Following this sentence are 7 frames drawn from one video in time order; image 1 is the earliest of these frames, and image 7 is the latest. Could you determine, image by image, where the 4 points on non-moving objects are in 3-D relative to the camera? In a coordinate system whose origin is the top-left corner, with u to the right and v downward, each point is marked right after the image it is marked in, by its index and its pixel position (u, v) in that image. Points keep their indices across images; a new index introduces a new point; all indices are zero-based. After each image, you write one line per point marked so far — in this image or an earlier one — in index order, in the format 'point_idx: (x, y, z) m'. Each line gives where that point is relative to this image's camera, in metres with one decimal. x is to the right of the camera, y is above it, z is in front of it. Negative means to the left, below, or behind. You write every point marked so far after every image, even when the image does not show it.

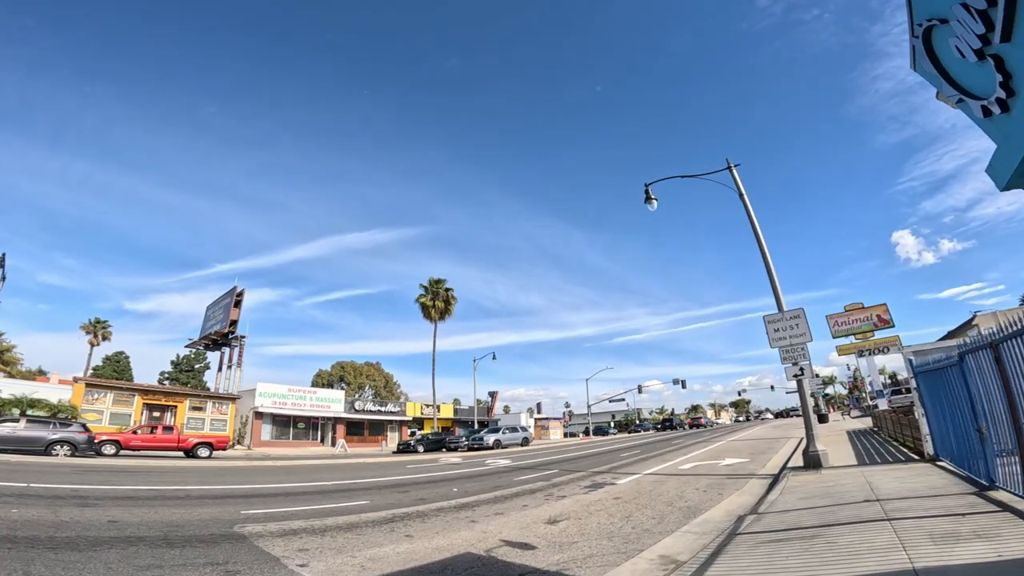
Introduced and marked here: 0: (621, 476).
0: (+3.2, -5.5, +15.4) m
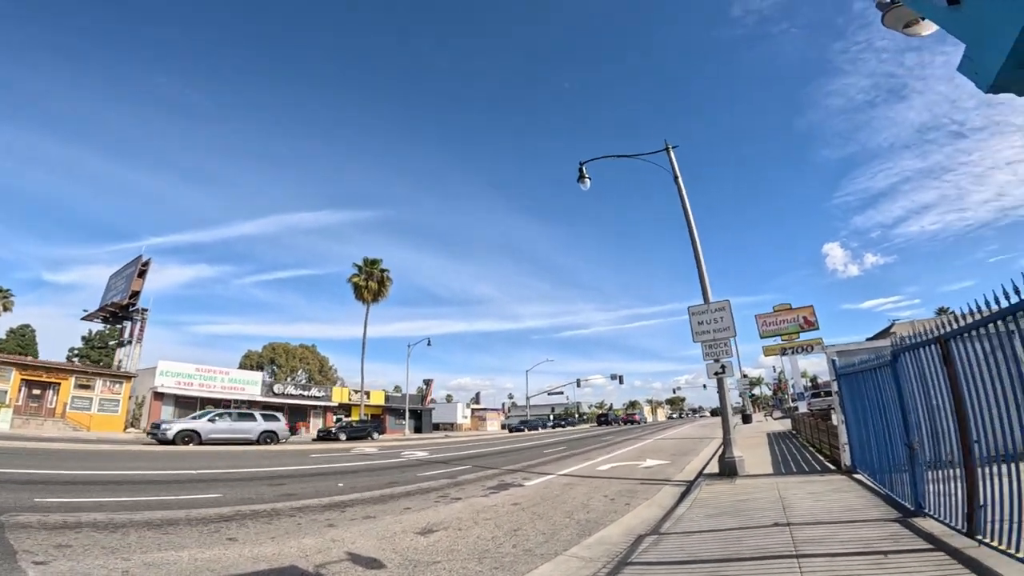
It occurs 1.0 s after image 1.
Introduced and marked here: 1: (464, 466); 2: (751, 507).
0: (+0.5, -5.1, +14.2) m
1: (-1.6, -5.8, +17.2) m
2: (+3.7, -3.4, +8.0) m
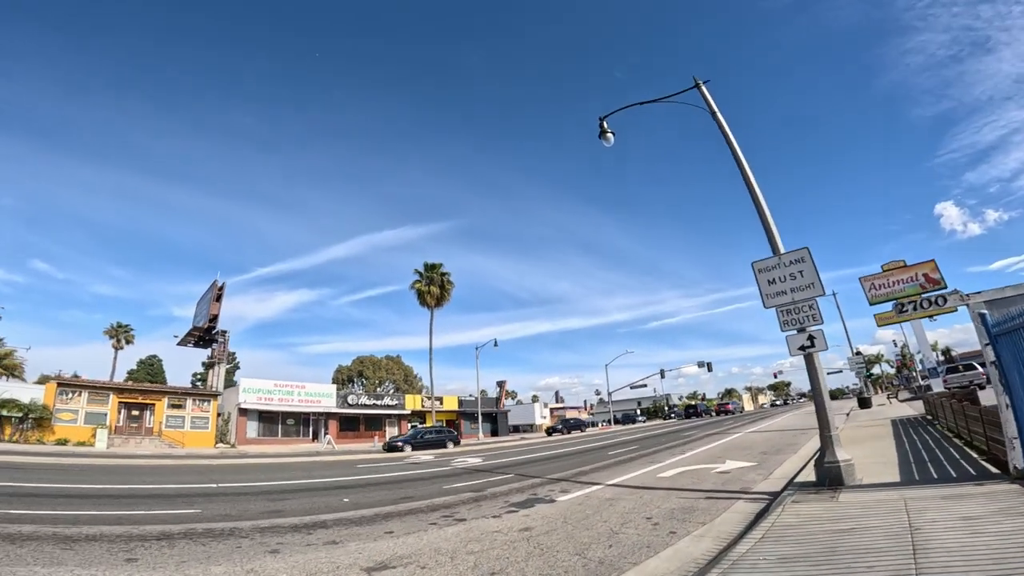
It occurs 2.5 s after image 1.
0: (+1.3, -4.4, +11.6) m
1: (-0.2, -5.3, +14.9) m
2: (+3.3, -2.5, +5.0) m
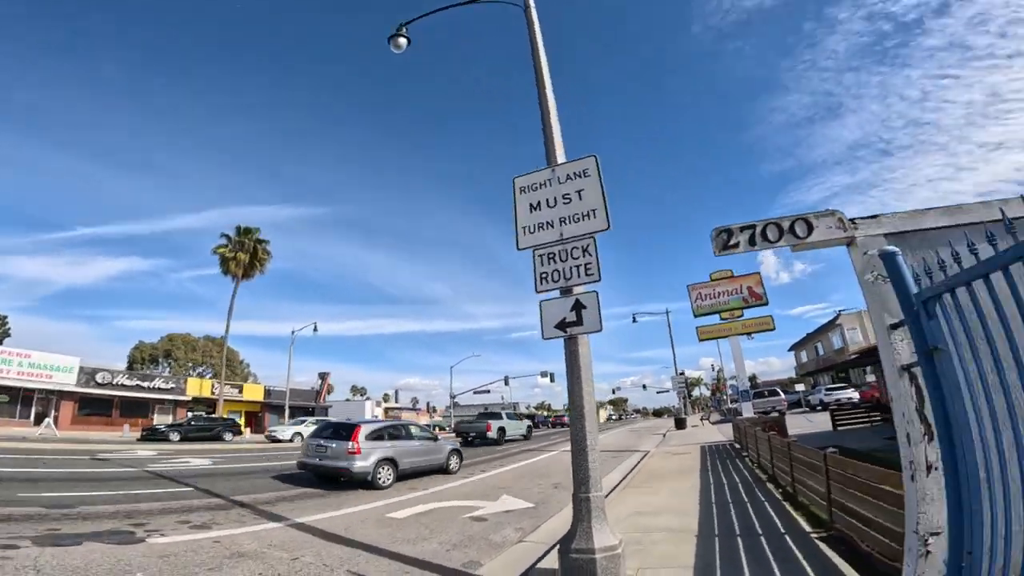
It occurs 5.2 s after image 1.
0: (-3.8, -3.5, +7.1) m
1: (-6.2, -4.2, +9.8) m
2: (-0.1, -1.8, +1.2) m
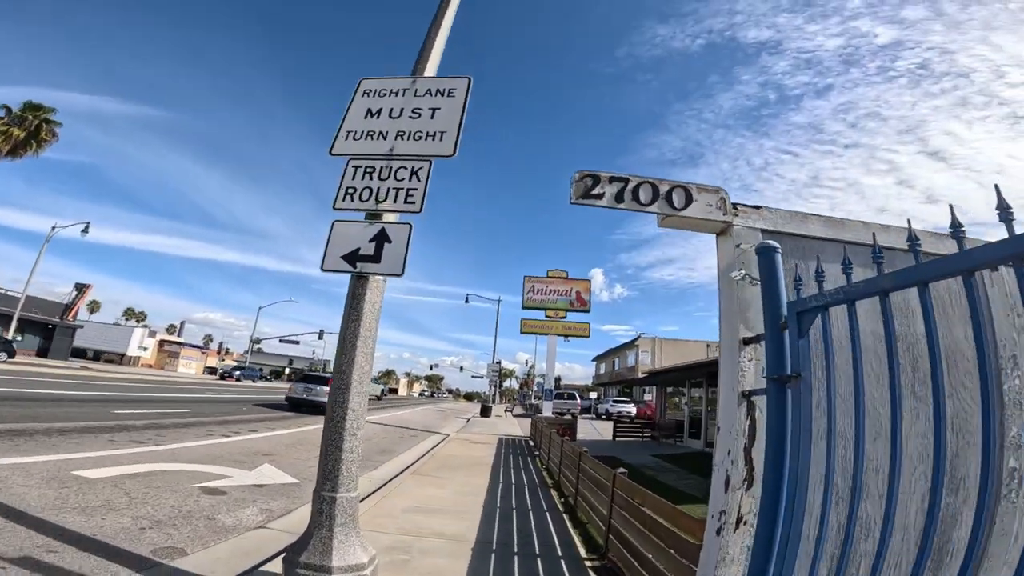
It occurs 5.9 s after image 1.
0: (-6.4, -1.7, +4.4) m
1: (-9.5, -1.6, +6.3) m
2: (-0.8, -1.4, -0.2) m
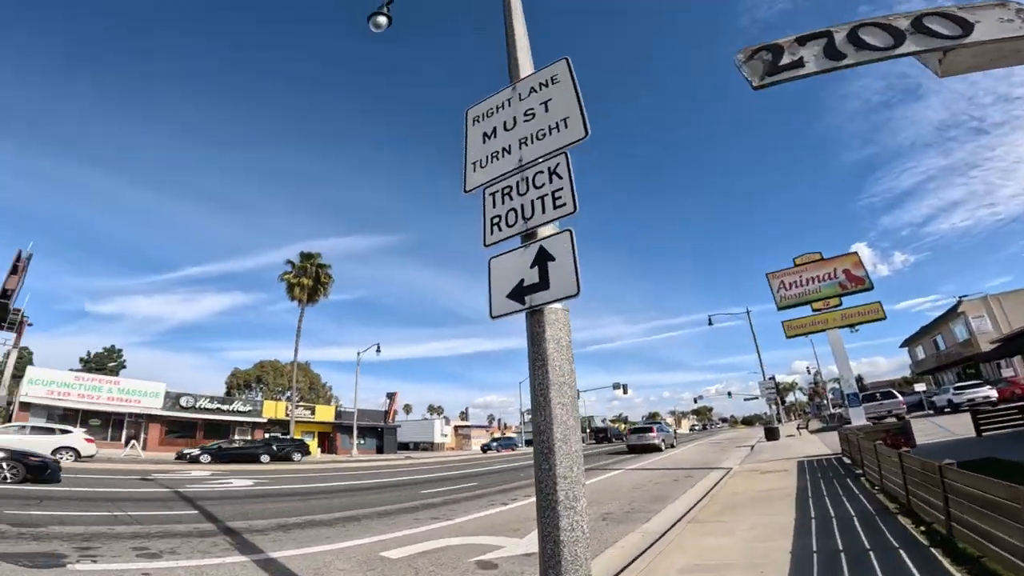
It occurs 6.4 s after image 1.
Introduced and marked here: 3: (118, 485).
0: (-3.7, -3.4, +5.7) m
1: (-5.6, -4.3, +8.7) m
2: (-0.9, -1.4, -0.7) m
3: (-10.9, -6.0, +14.2) m
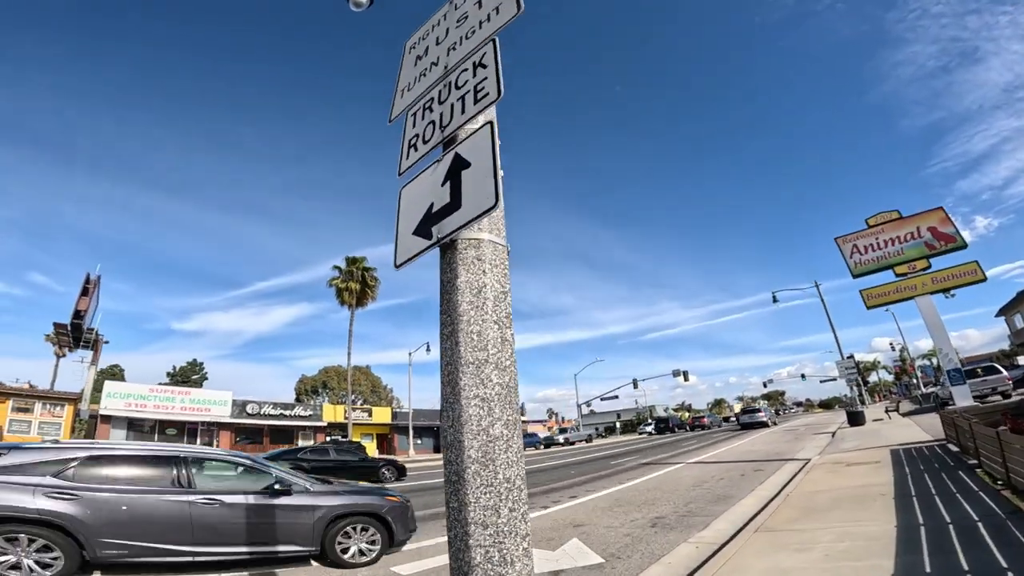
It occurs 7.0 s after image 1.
0: (-3.4, -3.3, +5.0) m
1: (-5.0, -4.3, +8.2) m
2: (-1.5, -1.2, -1.5) m
3: (-9.5, -6.4, +14.2) m
